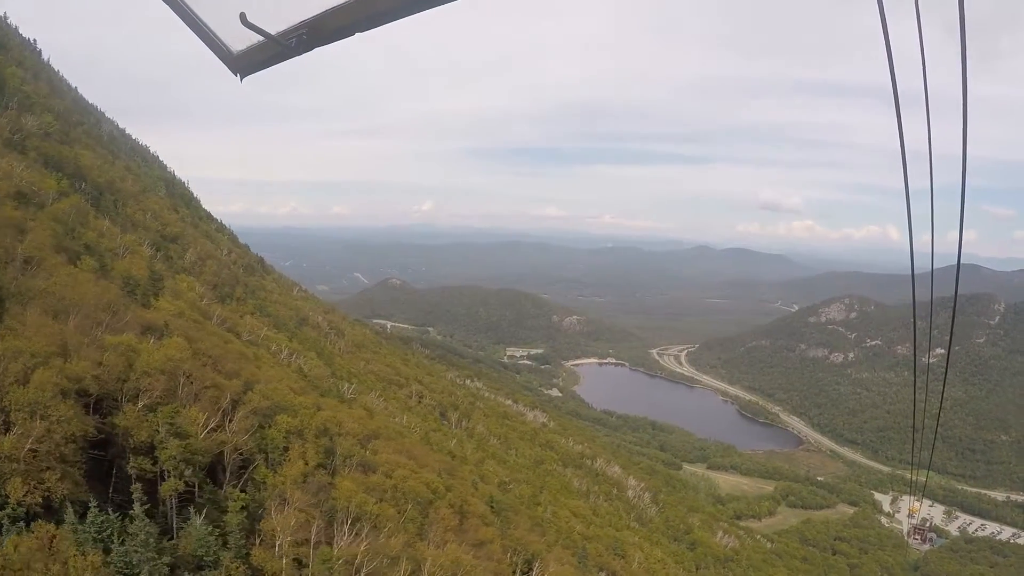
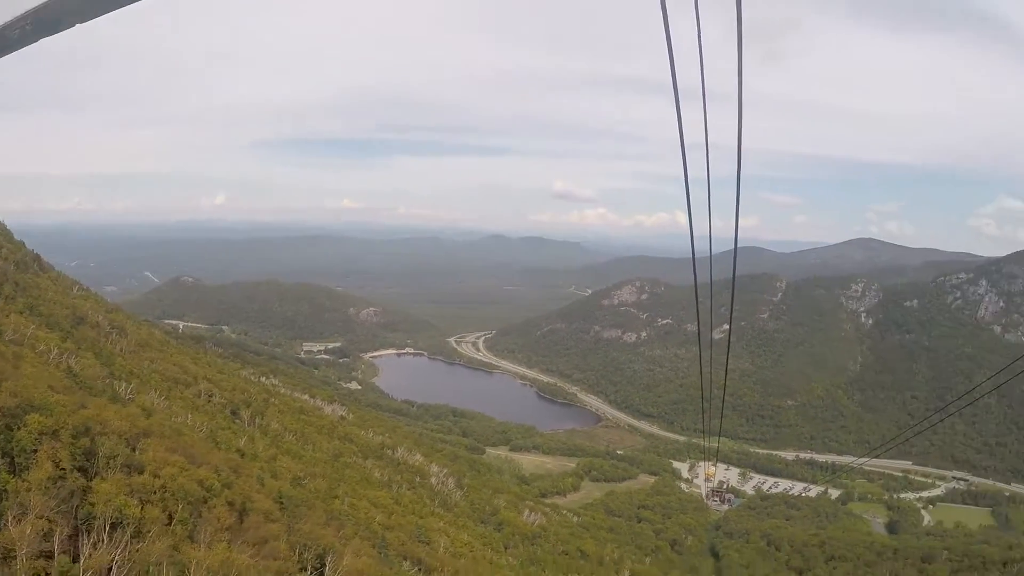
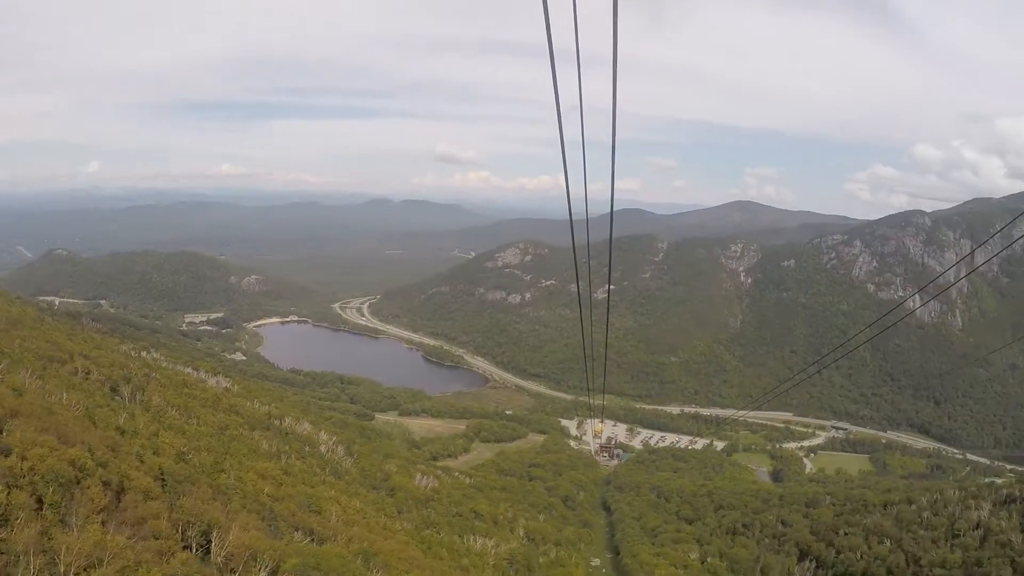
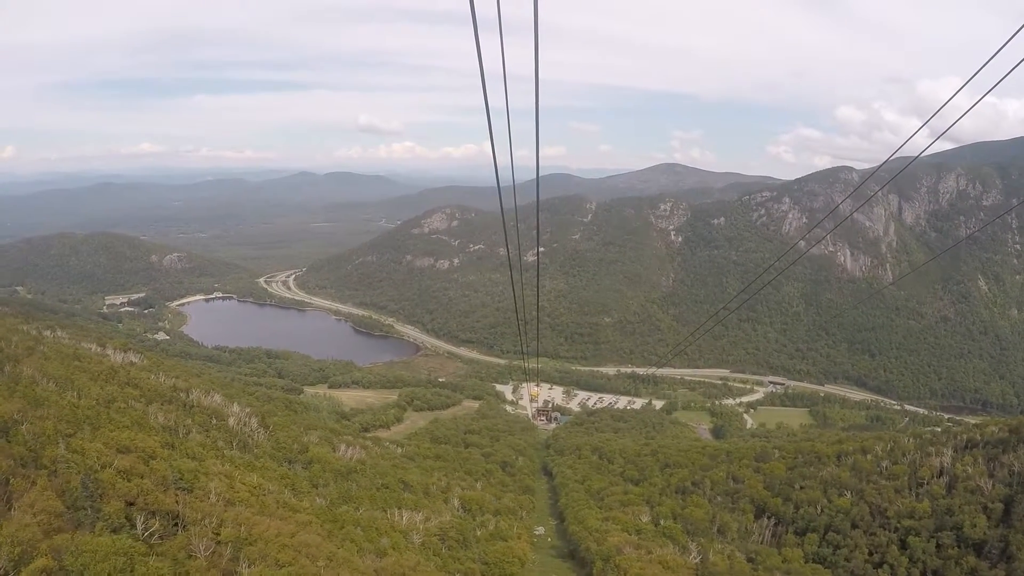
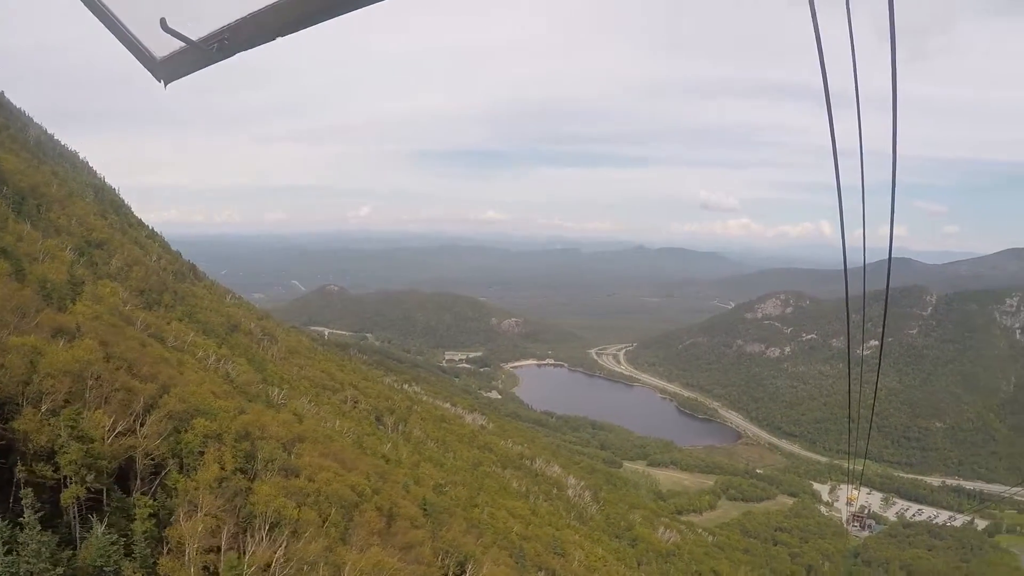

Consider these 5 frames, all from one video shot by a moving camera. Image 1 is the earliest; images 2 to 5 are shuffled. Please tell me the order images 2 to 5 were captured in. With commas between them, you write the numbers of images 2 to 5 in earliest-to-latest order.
5, 2, 3, 4
